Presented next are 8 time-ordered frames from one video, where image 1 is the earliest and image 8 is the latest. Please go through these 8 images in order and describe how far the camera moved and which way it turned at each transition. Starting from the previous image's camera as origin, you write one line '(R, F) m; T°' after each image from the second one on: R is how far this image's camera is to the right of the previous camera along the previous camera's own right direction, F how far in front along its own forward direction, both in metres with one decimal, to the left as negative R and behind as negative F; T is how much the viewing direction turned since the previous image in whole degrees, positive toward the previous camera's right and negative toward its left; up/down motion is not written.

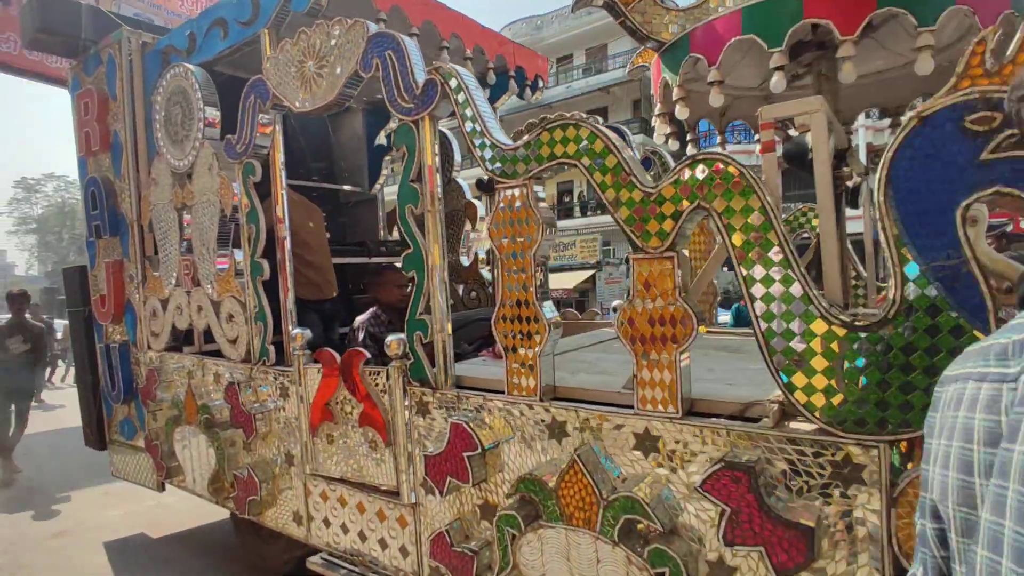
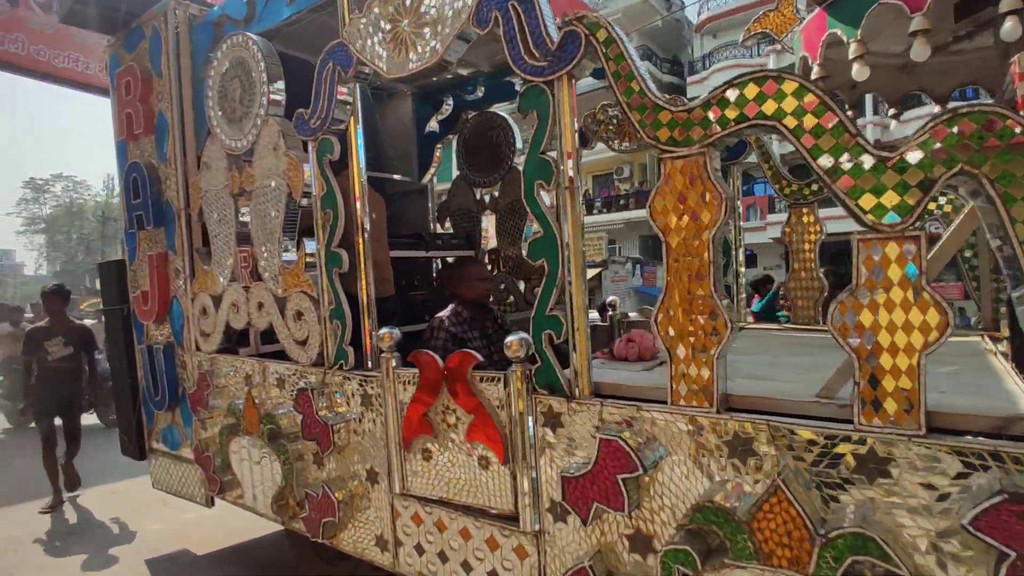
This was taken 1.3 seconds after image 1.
(-0.5, +0.4) m; 0°
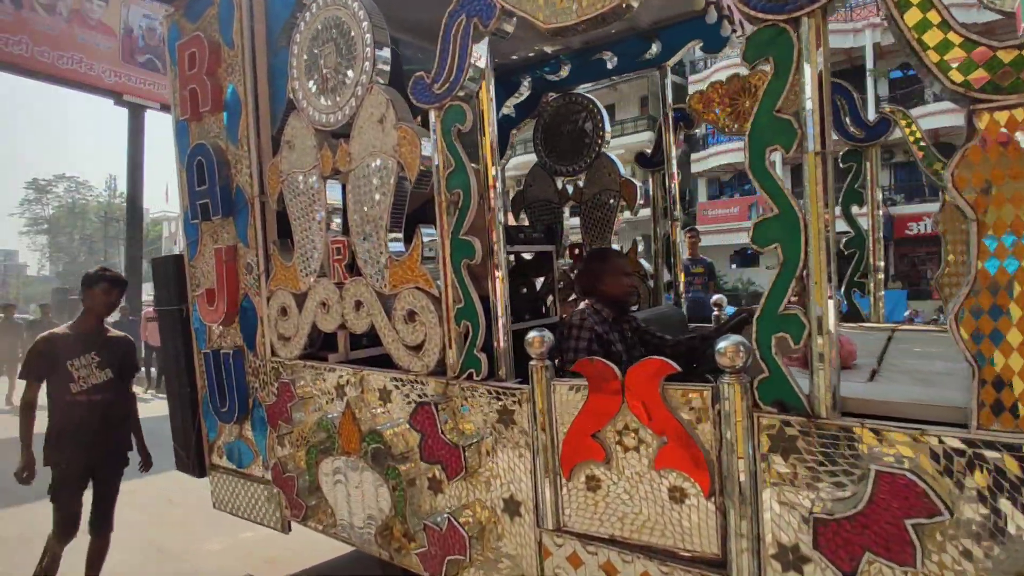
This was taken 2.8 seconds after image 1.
(-0.6, +0.4) m; 0°
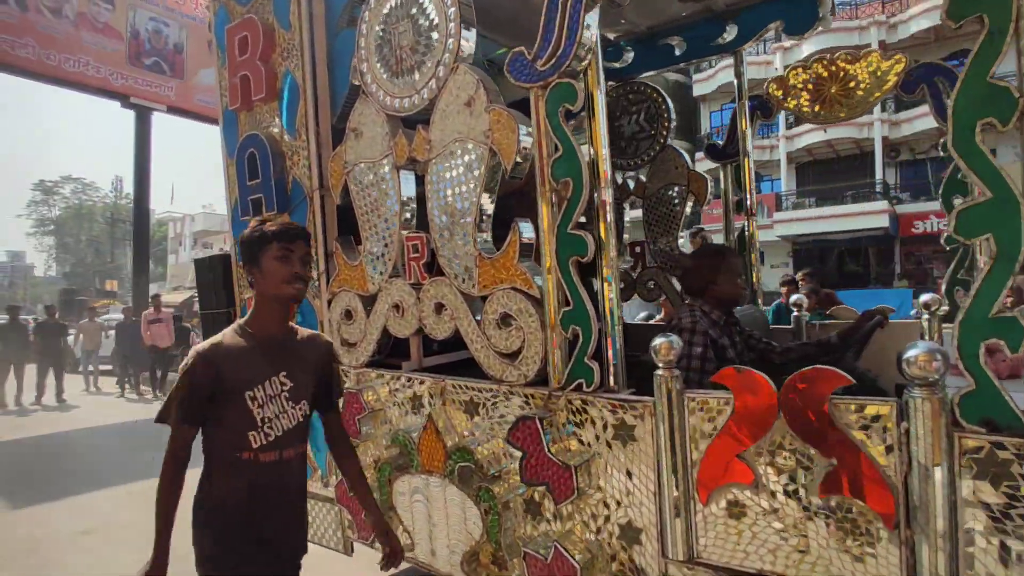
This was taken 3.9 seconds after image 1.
(-0.4, +0.2) m; 0°
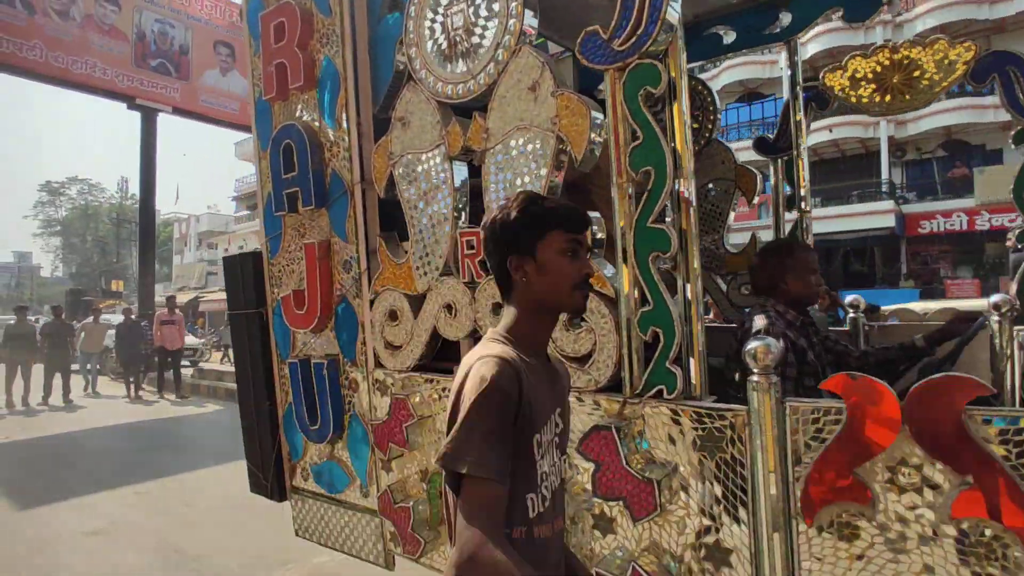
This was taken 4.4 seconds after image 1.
(-0.2, +0.2) m; 0°
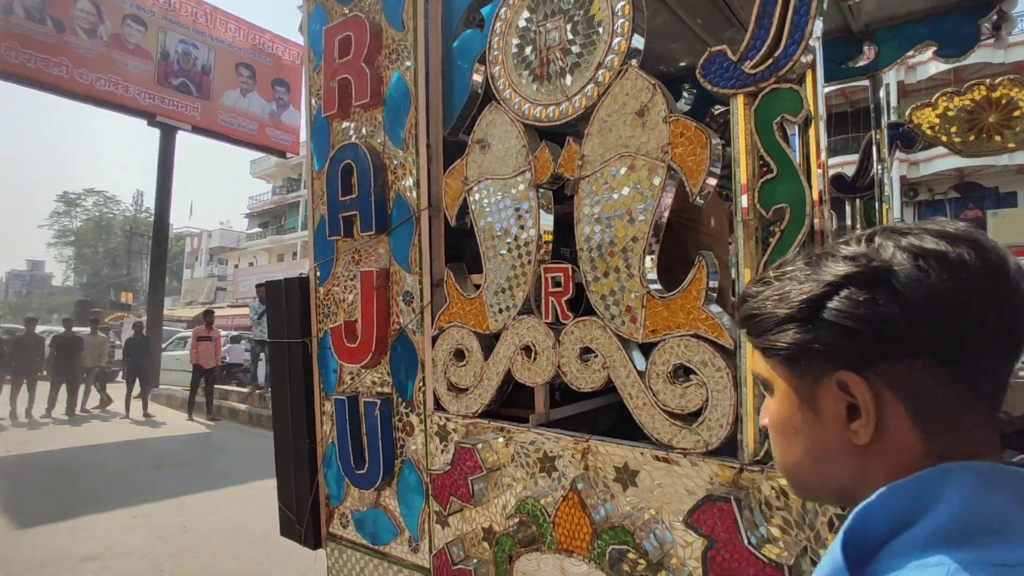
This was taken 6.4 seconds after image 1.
(-0.3, +0.2) m; -1°
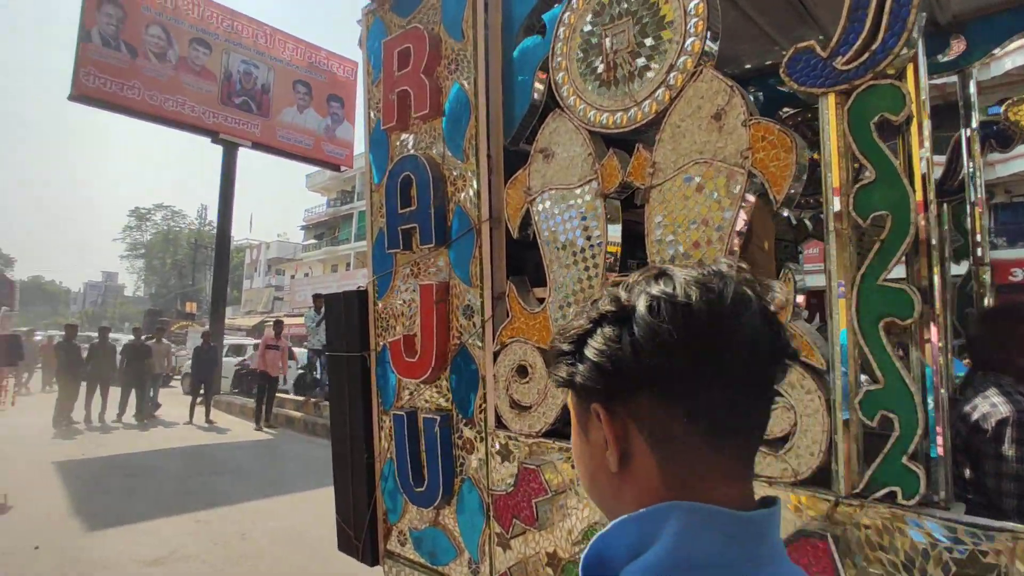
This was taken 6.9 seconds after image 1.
(-0.1, +0.1) m; -5°
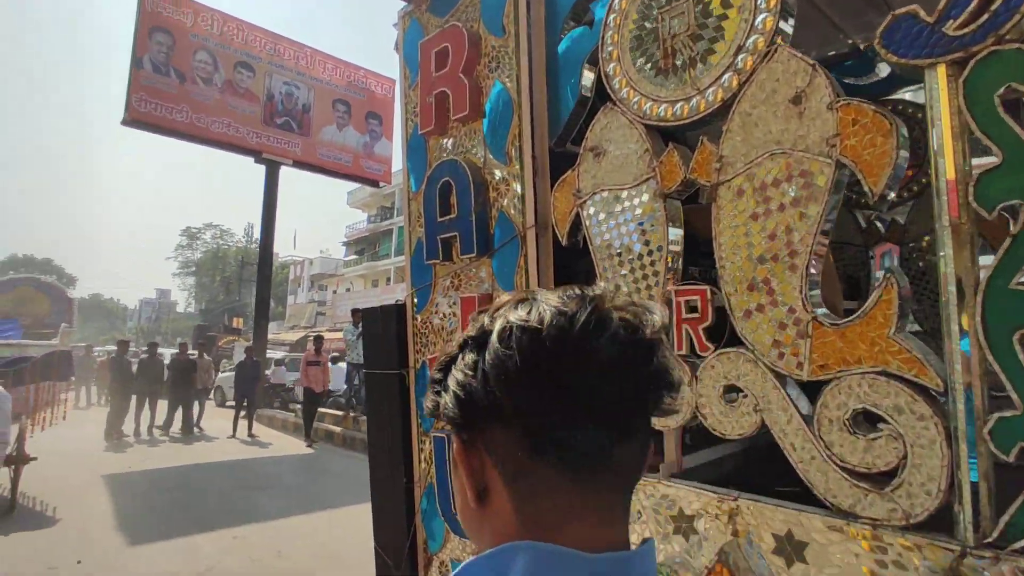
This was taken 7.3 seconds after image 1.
(0.0, +0.2) m; -4°
